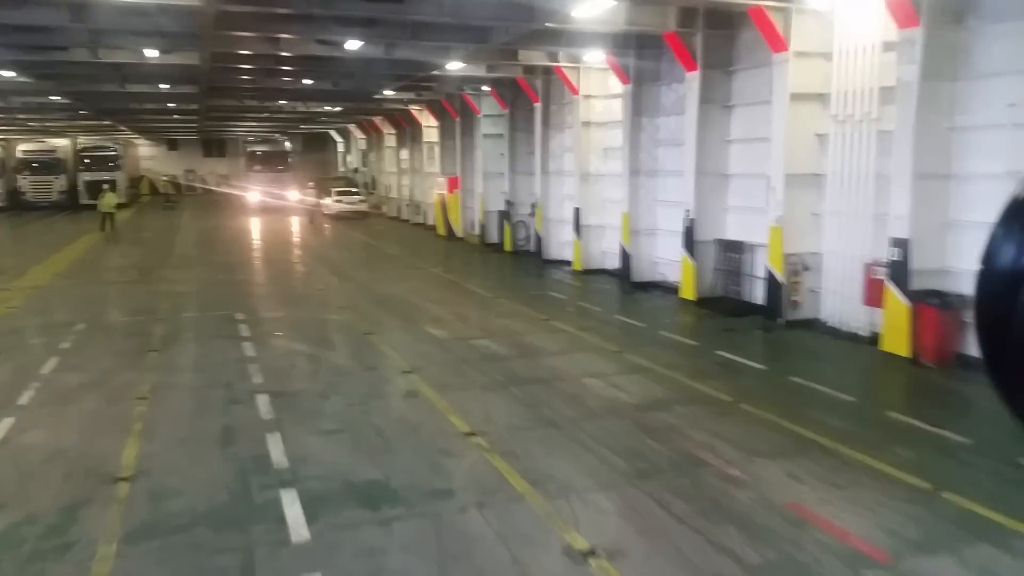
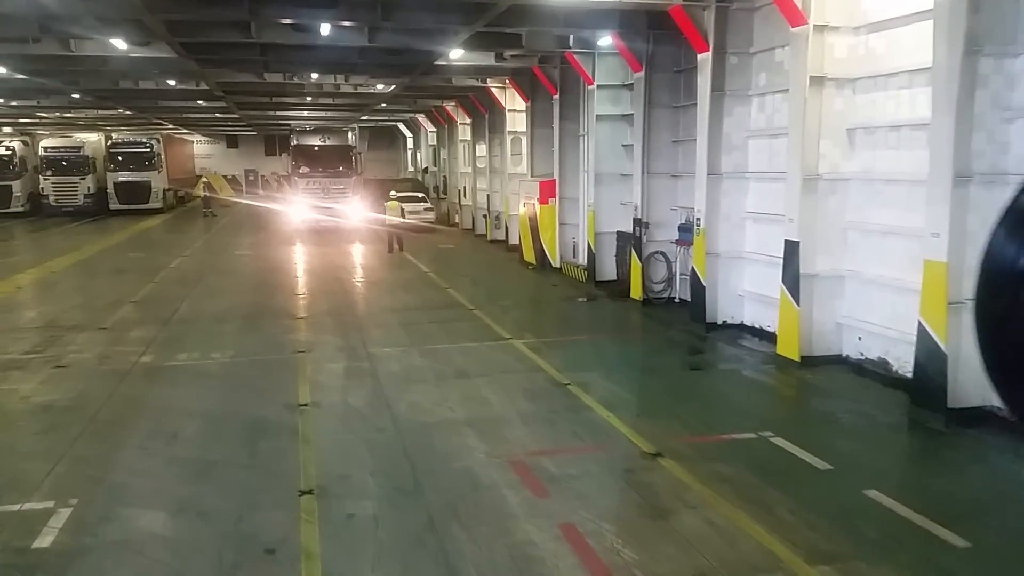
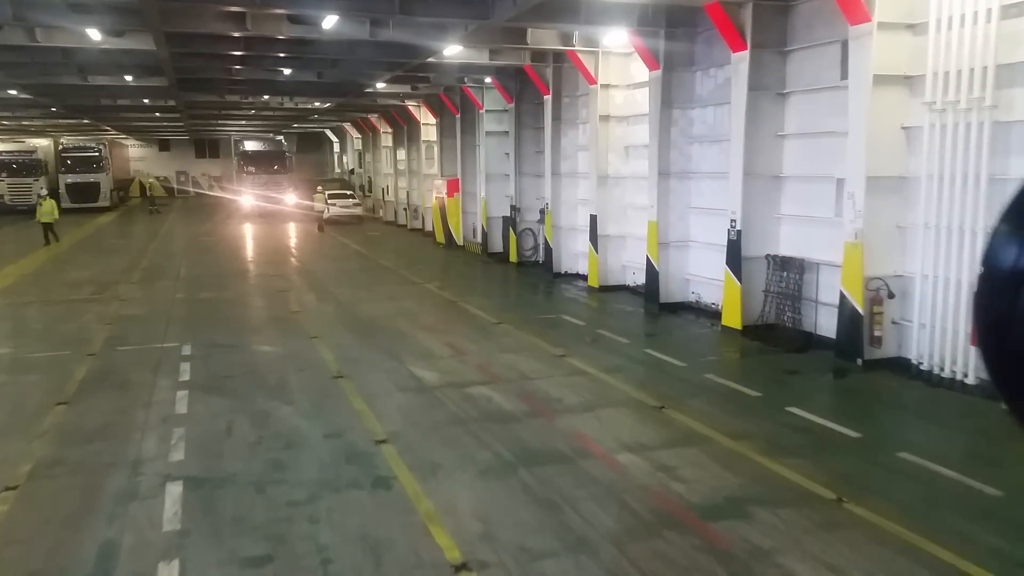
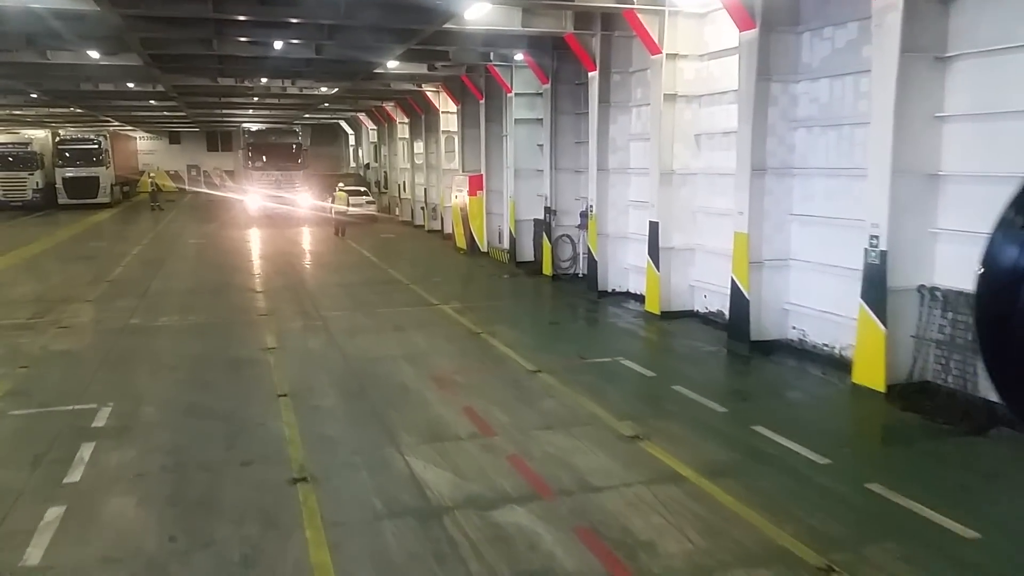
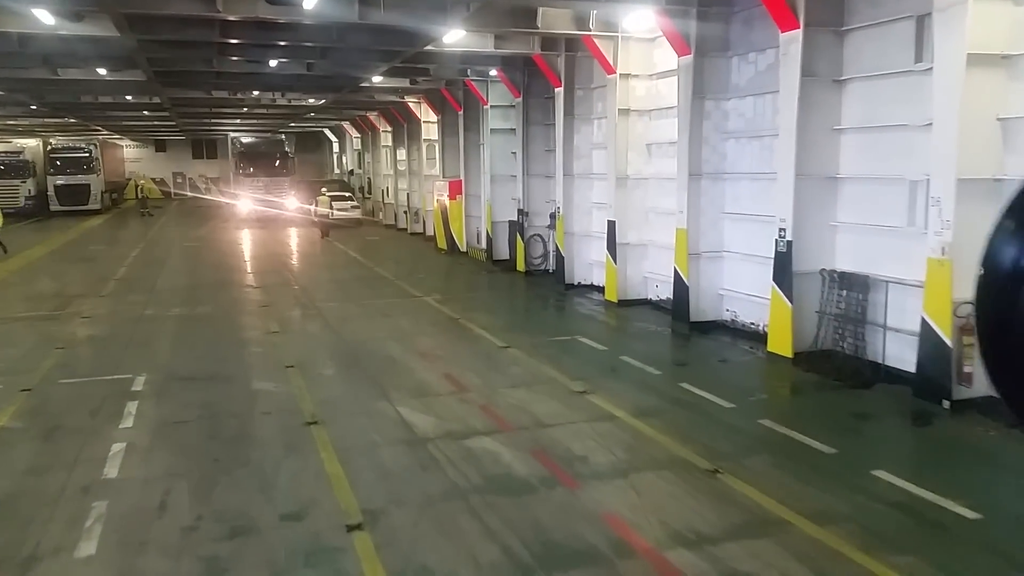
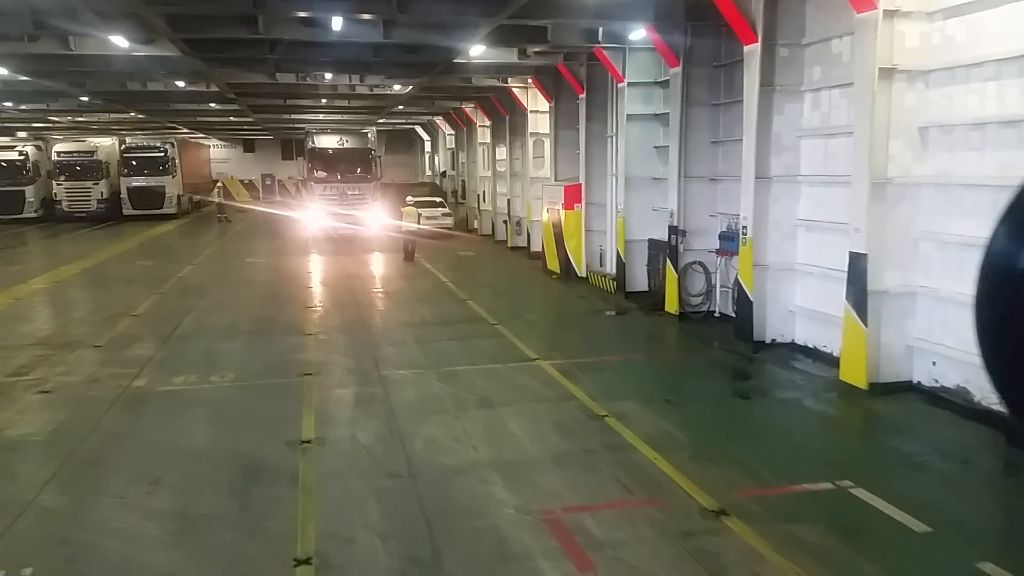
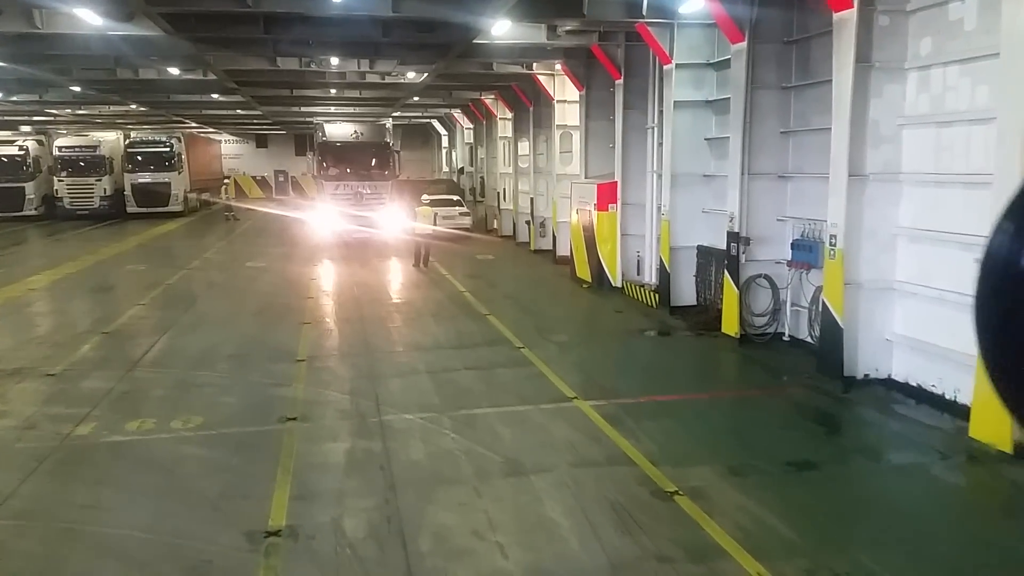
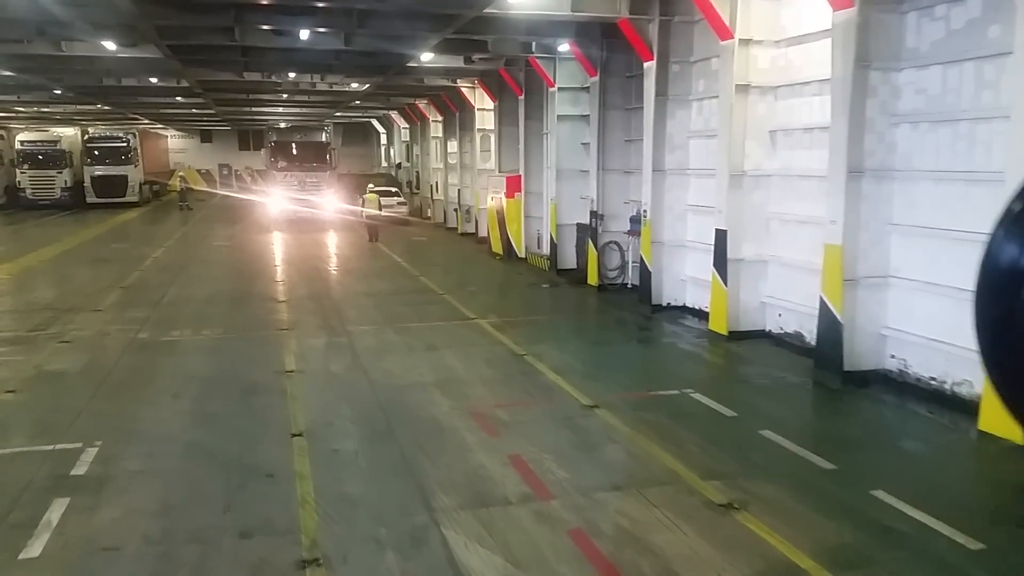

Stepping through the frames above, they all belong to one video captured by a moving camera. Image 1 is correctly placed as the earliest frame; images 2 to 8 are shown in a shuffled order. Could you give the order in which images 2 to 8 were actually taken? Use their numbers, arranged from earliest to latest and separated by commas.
3, 5, 4, 8, 2, 6, 7
